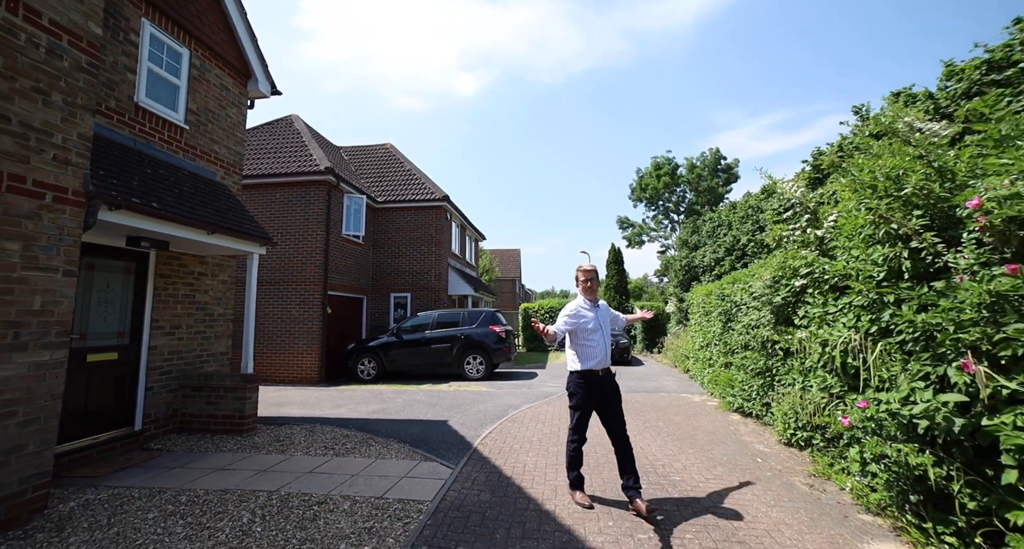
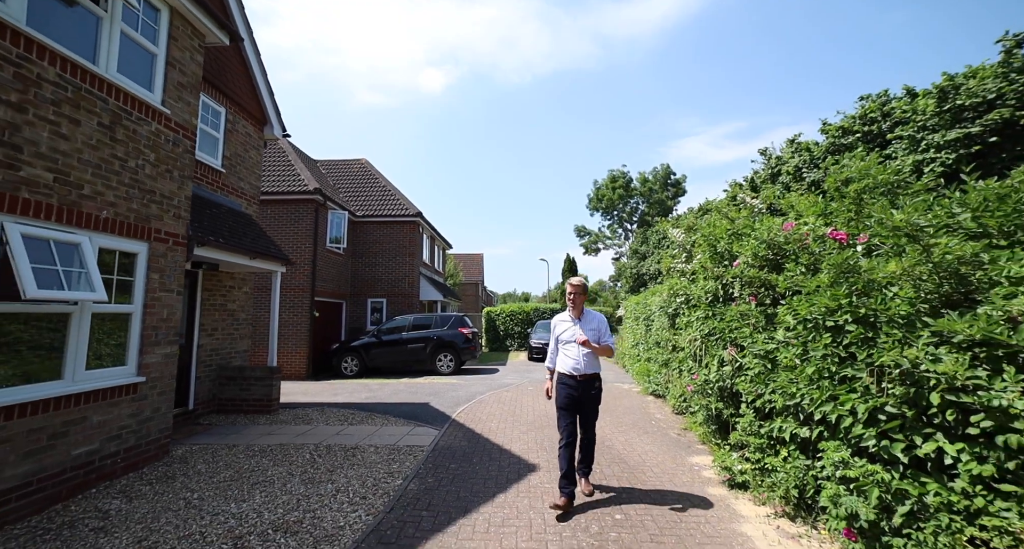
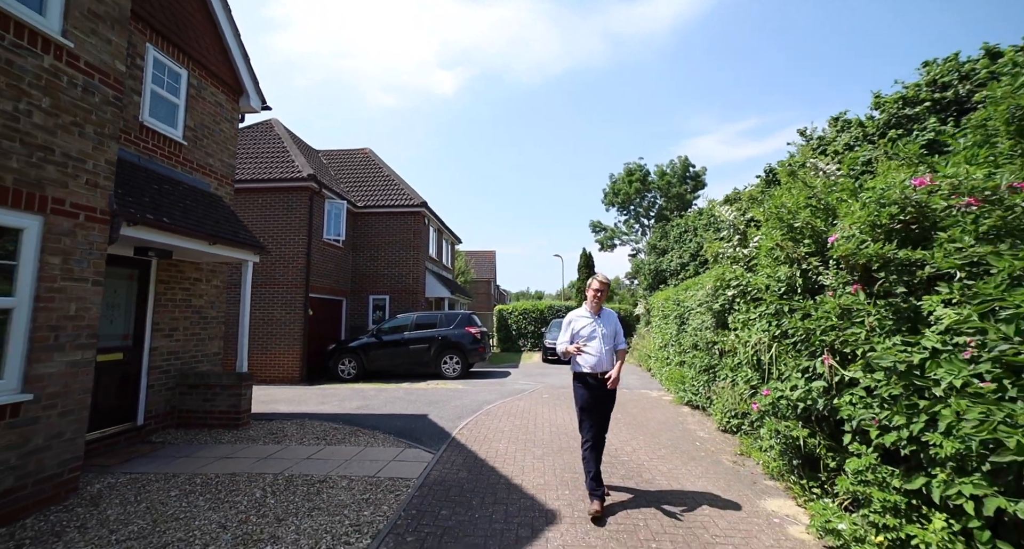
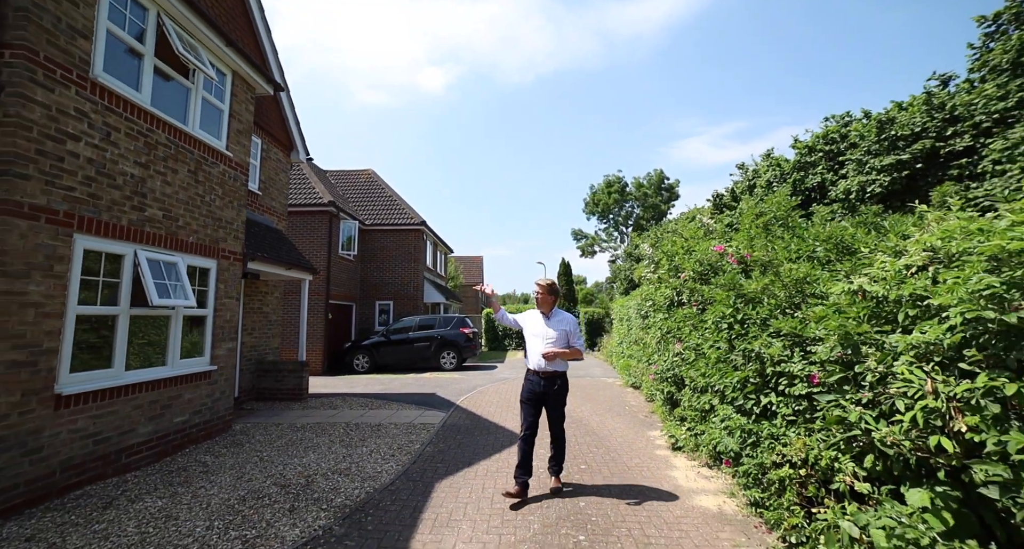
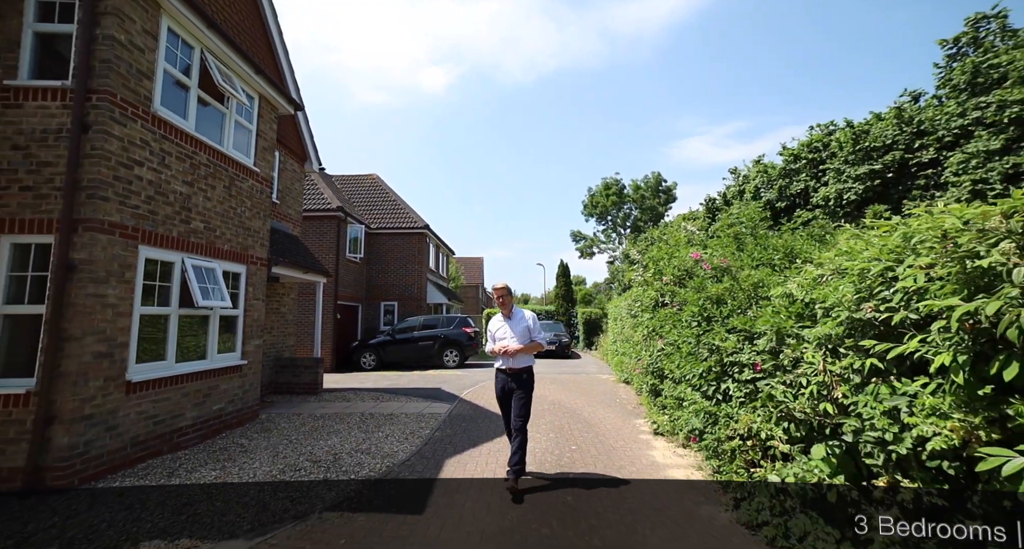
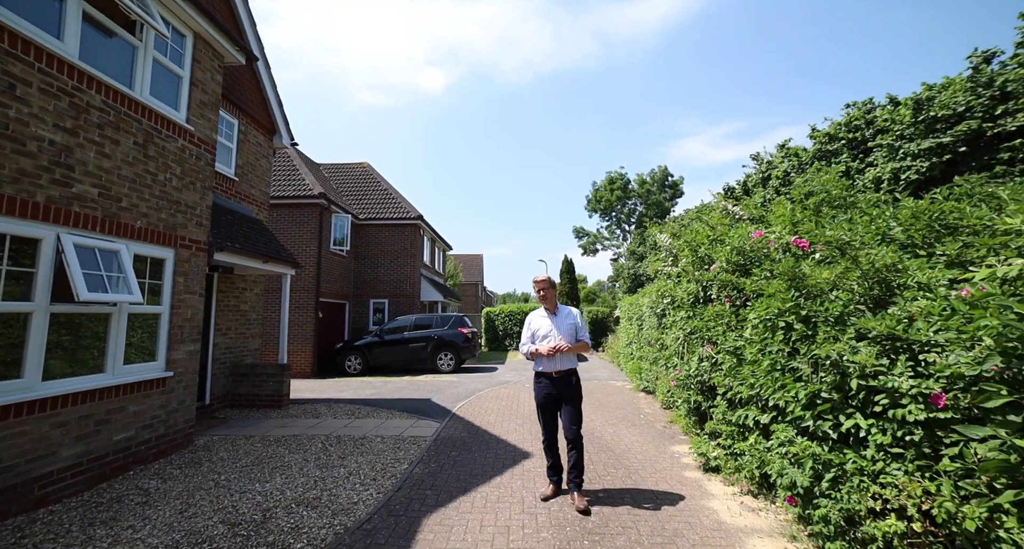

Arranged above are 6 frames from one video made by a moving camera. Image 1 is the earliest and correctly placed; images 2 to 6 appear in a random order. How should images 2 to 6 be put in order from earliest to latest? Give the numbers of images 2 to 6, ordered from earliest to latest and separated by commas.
3, 2, 6, 4, 5
